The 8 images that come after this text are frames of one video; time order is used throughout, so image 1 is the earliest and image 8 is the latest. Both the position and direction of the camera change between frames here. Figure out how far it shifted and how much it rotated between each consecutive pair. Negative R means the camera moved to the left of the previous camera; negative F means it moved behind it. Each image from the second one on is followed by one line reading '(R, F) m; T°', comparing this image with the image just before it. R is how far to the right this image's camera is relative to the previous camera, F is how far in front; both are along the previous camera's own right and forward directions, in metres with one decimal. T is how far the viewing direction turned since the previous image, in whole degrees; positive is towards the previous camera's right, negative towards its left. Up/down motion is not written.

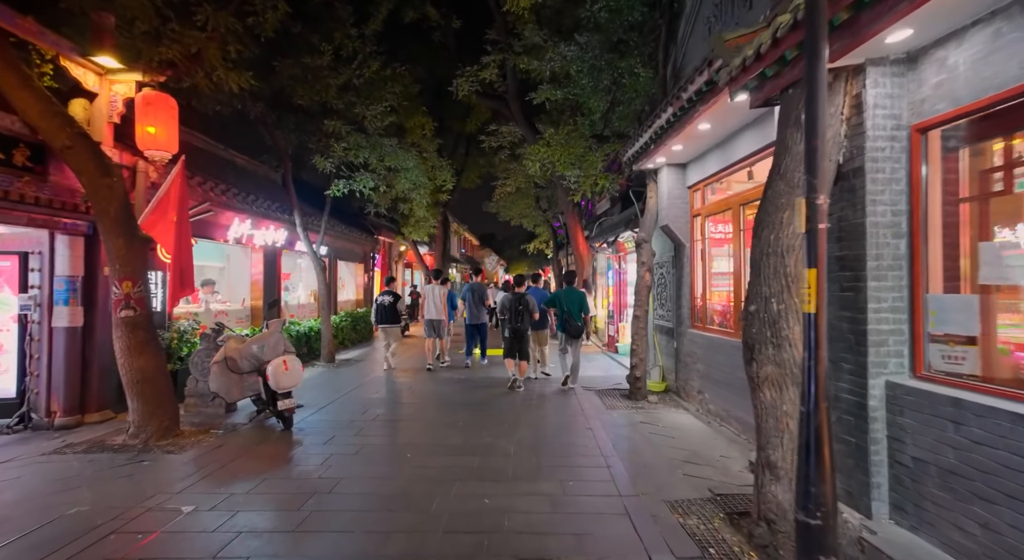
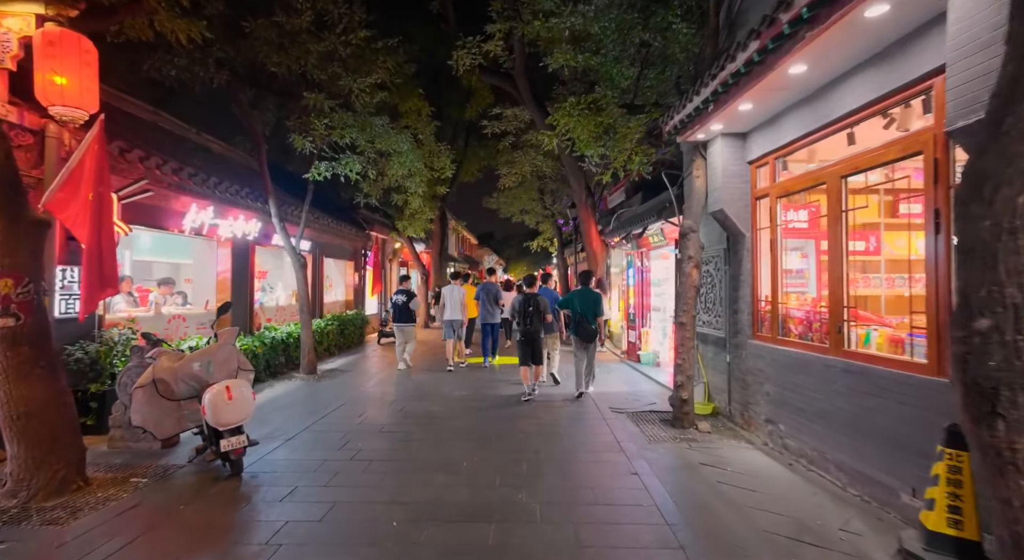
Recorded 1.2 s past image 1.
(-0.2, +1.4) m; 0°
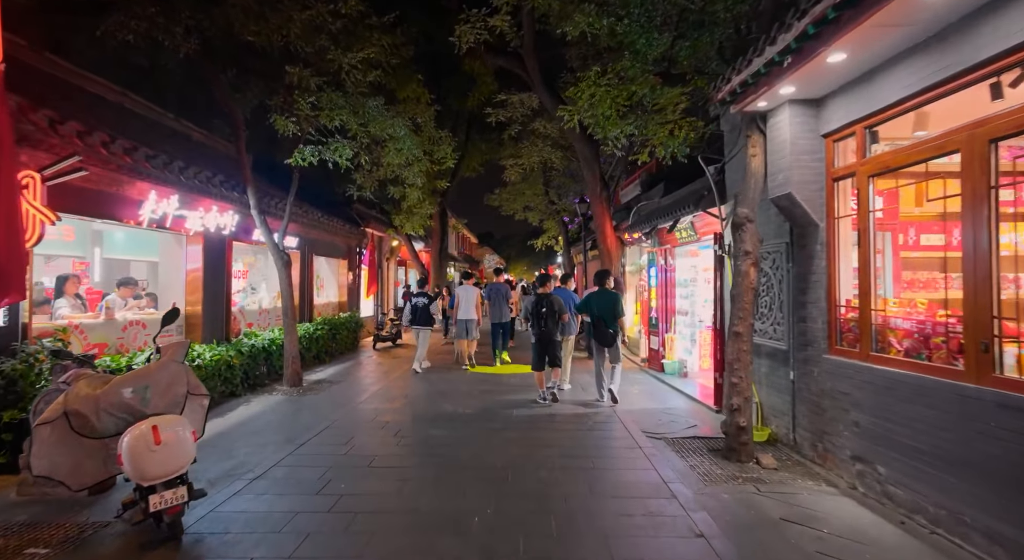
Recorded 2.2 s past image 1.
(-0.2, +1.1) m; 0°
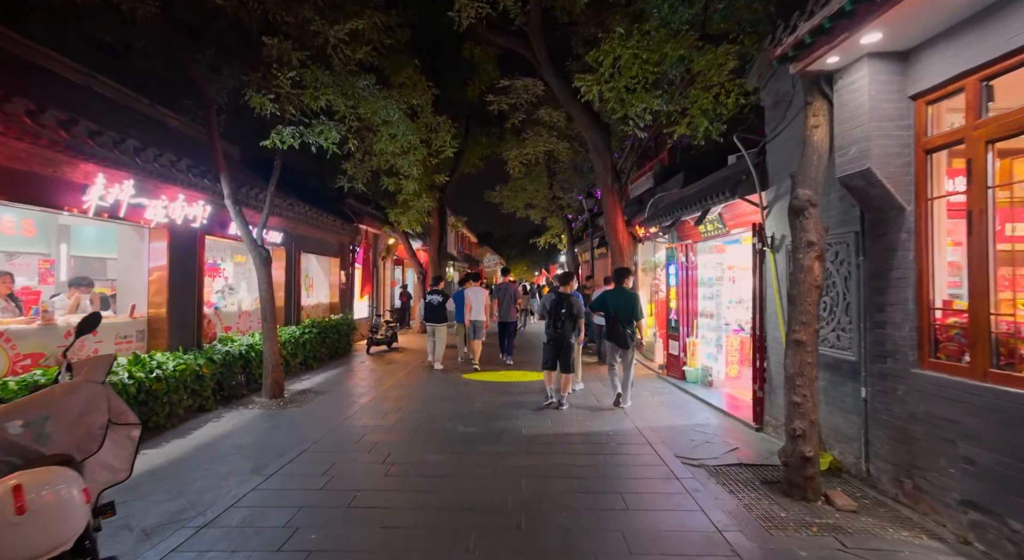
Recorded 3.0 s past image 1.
(-0.1, +0.9) m; 0°
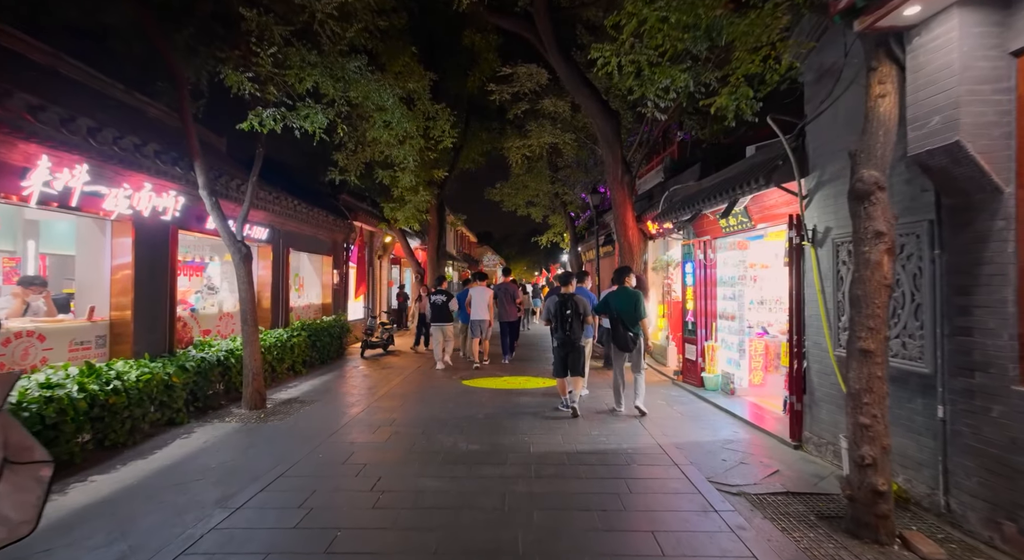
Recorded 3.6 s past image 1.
(-0.1, +0.7) m; 0°
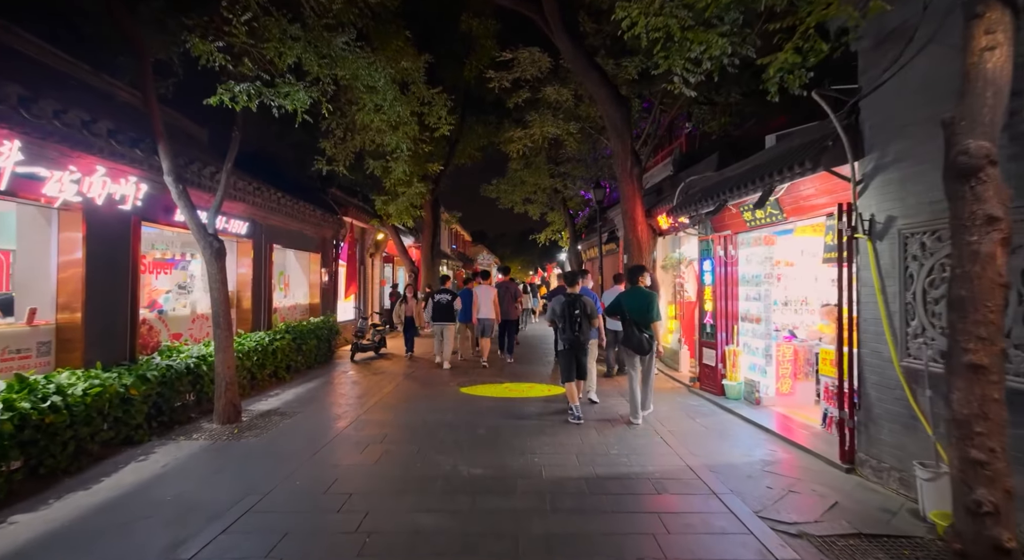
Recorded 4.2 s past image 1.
(-0.1, +0.7) m; +1°
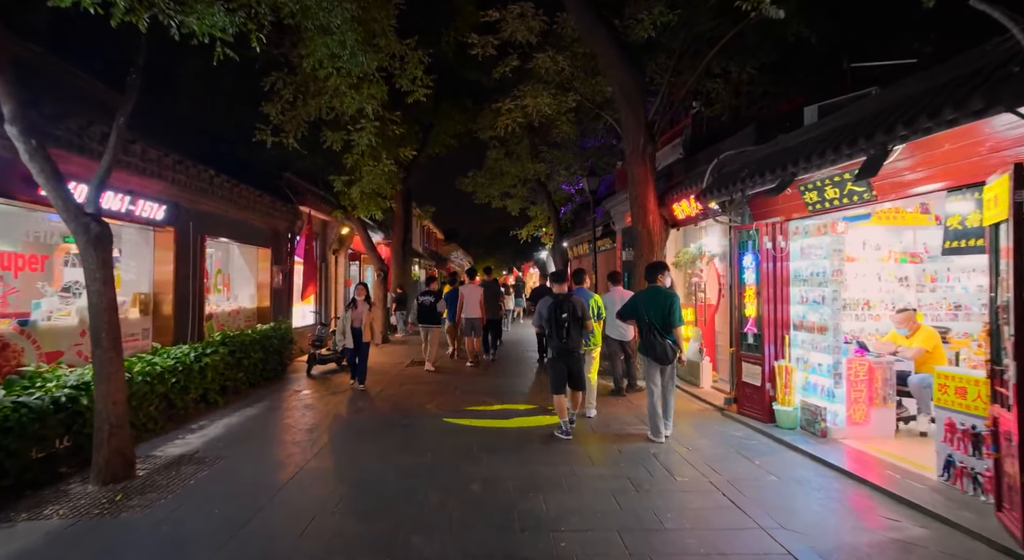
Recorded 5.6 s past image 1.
(-0.3, +1.7) m; +3°
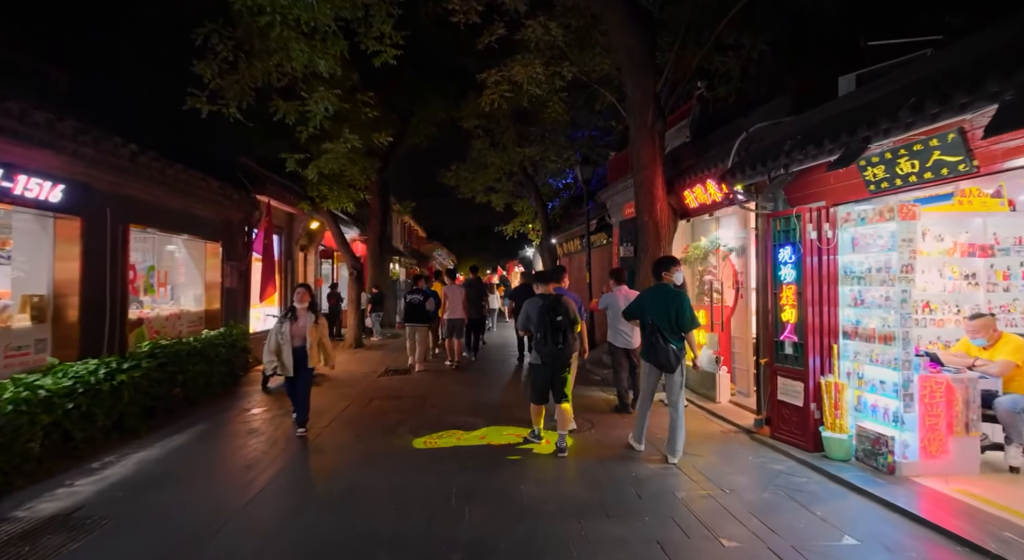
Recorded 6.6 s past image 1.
(0.0, +1.2) m; +2°
